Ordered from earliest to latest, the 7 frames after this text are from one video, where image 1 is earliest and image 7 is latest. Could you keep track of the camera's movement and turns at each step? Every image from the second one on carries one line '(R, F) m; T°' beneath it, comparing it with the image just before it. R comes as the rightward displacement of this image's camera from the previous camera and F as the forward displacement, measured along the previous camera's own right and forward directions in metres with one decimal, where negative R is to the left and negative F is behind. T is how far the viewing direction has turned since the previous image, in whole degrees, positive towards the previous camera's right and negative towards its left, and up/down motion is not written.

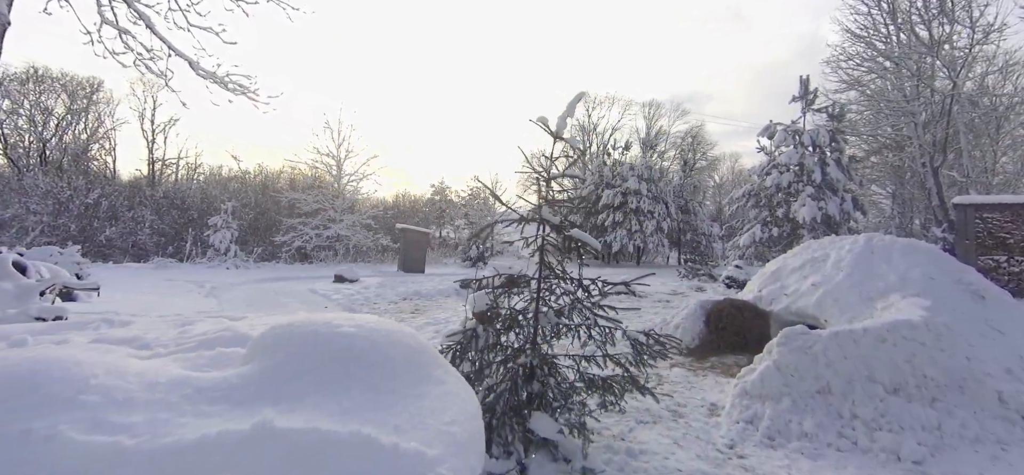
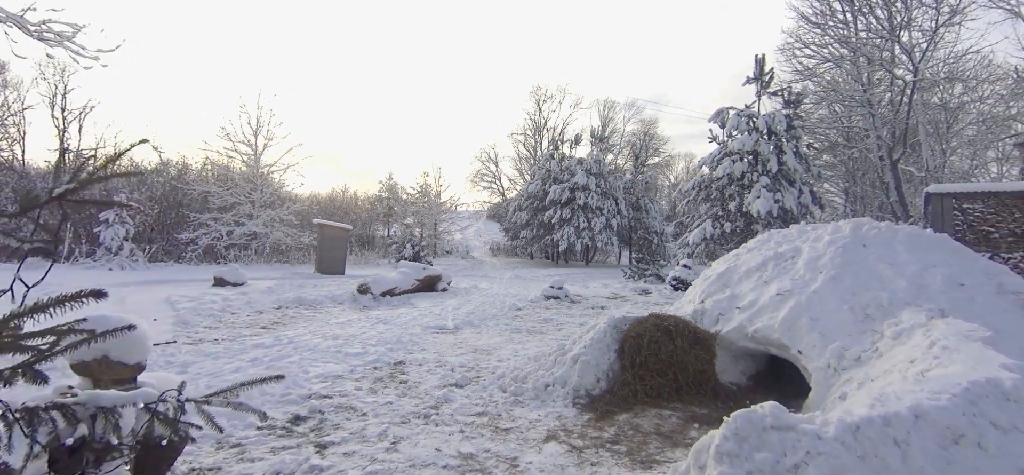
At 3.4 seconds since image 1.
(+1.3, +2.4) m; +4°
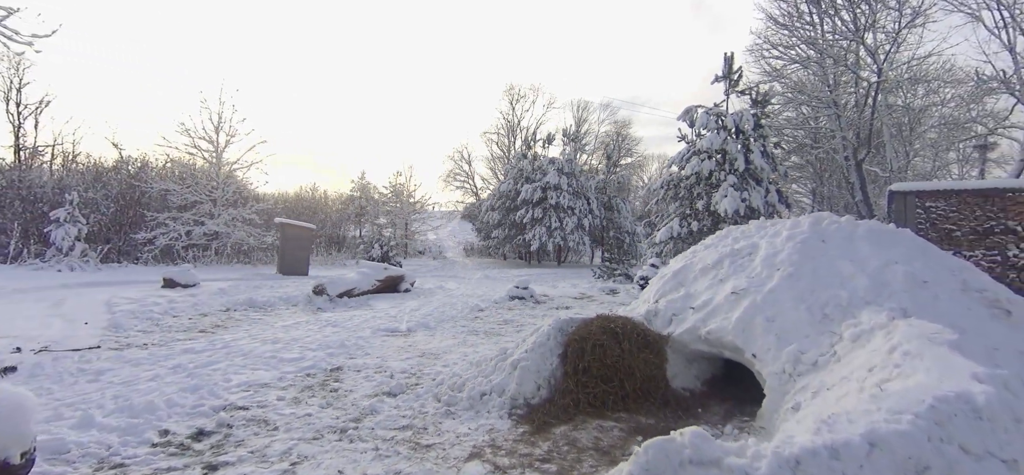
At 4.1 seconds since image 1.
(+0.3, +0.4) m; +3°
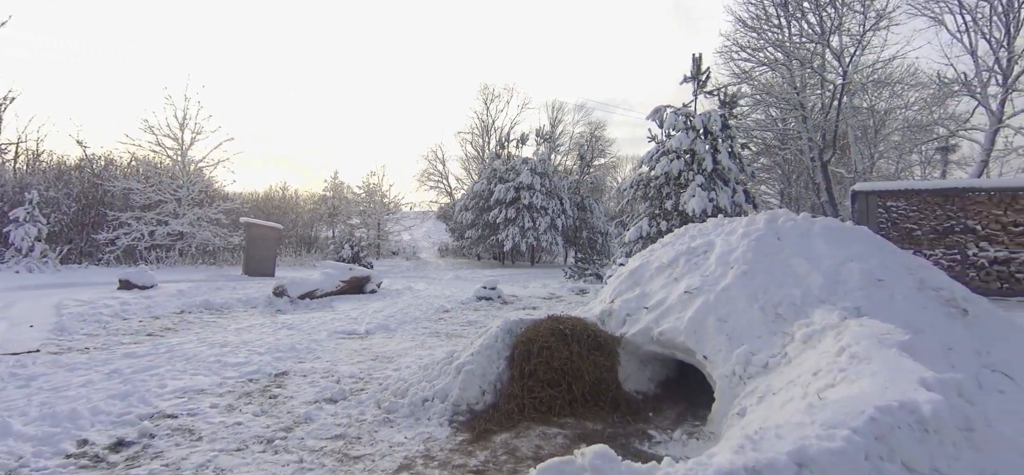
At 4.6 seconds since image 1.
(+0.2, +0.2) m; +3°
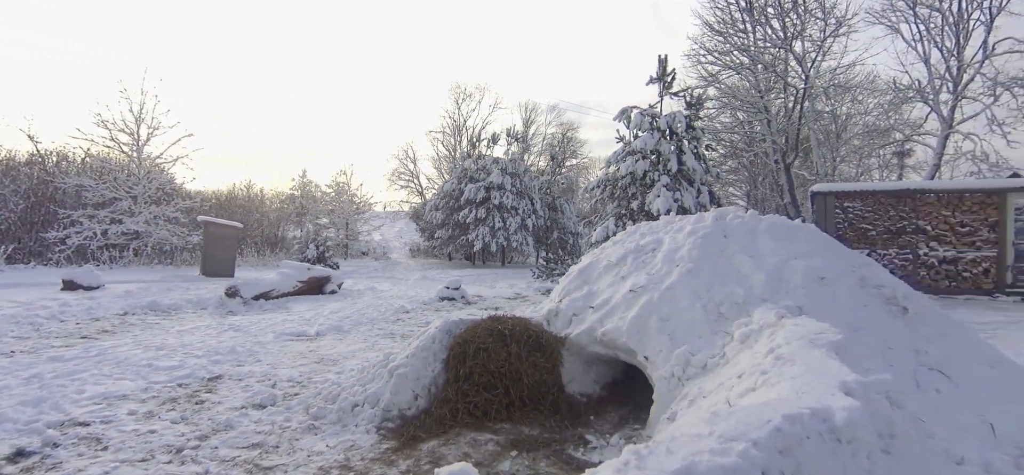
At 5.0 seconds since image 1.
(+0.3, +0.2) m; +3°
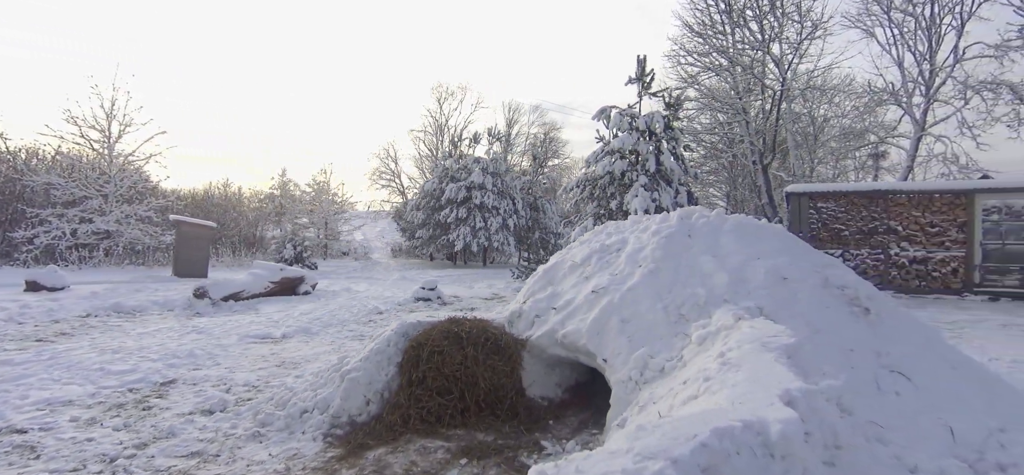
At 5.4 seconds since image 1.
(+0.2, +0.1) m; +2°
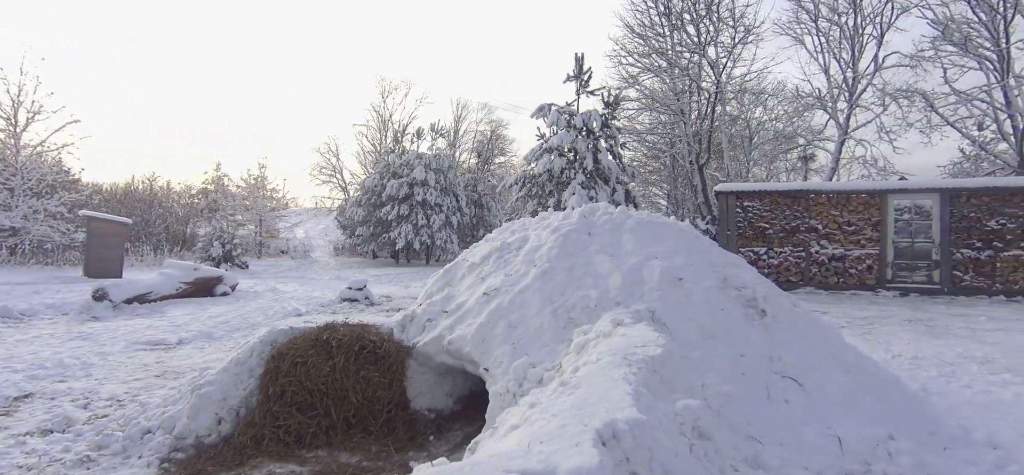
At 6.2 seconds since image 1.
(+0.5, +0.2) m; +5°
